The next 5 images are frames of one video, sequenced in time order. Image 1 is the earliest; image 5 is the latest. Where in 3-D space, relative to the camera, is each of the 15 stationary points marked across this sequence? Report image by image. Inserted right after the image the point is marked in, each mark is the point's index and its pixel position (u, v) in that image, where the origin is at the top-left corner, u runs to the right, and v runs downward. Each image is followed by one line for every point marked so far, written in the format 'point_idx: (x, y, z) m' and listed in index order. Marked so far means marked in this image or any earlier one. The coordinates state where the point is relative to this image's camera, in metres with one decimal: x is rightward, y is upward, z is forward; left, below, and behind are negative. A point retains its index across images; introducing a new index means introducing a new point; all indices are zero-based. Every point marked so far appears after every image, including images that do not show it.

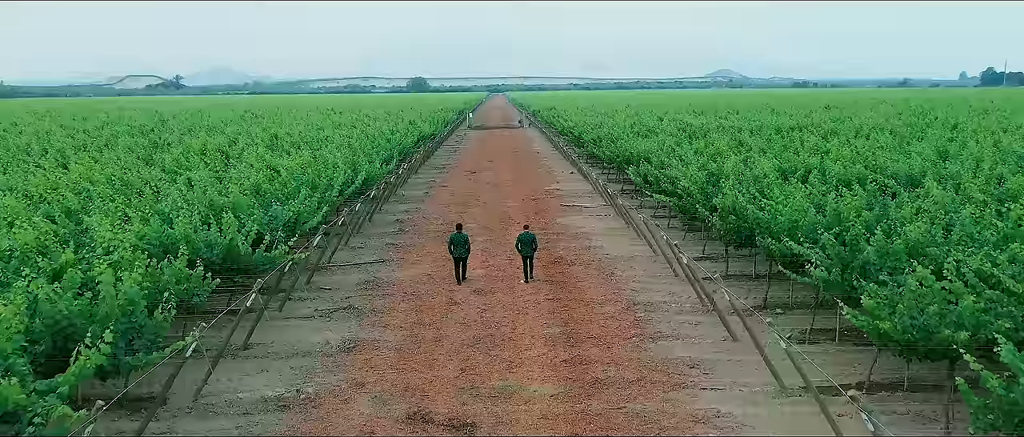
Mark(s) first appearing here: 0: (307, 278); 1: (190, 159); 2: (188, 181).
0: (-3.4, -1.0, +13.8) m
1: (-7.4, +1.4, +19.2) m
2: (-5.7, +0.6, +14.5) m
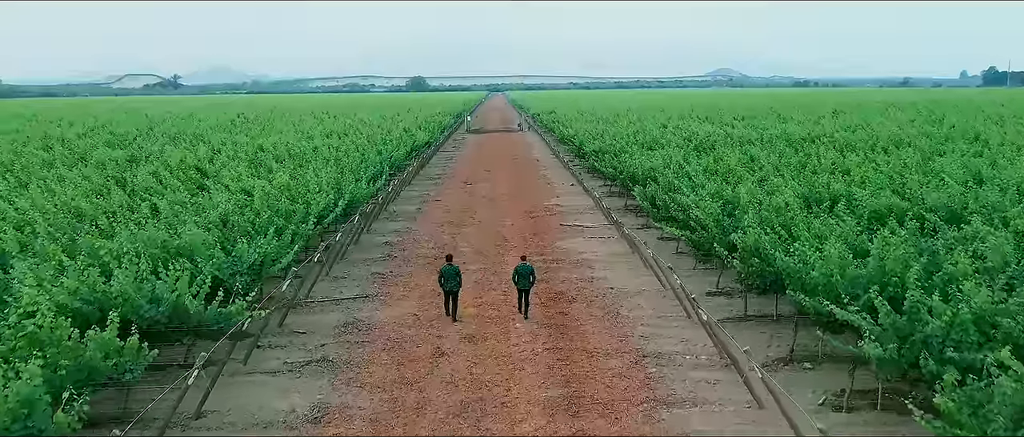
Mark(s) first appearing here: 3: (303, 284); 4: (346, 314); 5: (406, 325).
0: (-3.5, -1.5, +12.4) m
1: (-7.4, +0.8, +17.9) m
2: (-5.7, +0.1, +13.2) m
3: (-3.6, -1.1, +14.5) m
4: (-2.6, -1.5, +13.0) m
5: (-1.5, -1.6, +12.3) m
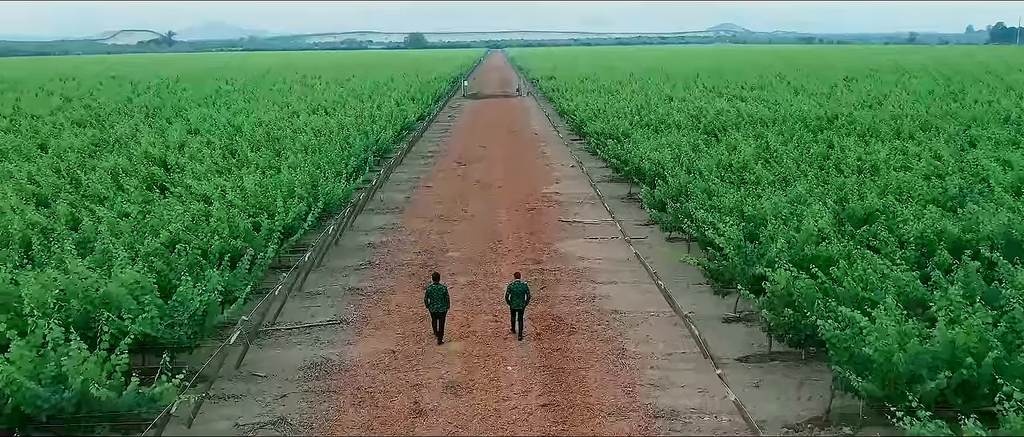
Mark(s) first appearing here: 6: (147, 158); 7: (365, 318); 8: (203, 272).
0: (-3.6, -1.8, +10.9) m
1: (-7.6, +0.8, +16.2) m
2: (-5.9, -0.2, +11.6) m
3: (-3.7, -1.3, +12.9) m
4: (-2.7, -1.8, +11.4) m
5: (-1.7, -1.9, +10.7) m
6: (-8.3, +1.4, +19.0) m
7: (-2.2, -1.5, +12.6) m
8: (-3.8, -0.7, +10.4) m
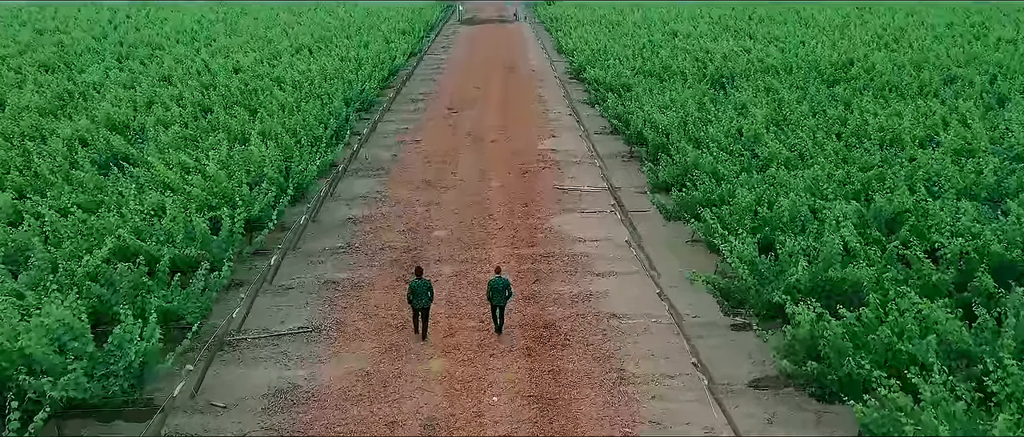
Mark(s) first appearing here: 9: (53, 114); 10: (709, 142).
0: (-3.7, -2.0, +9.8) m
1: (-7.7, +1.2, +14.9) m
2: (-6.0, -0.2, +10.3) m
3: (-3.9, -1.3, +11.8) m
4: (-2.8, -1.8, +10.3) m
5: (-1.8, -2.0, +9.7) m
6: (-8.5, +2.1, +17.5) m
7: (-2.4, -1.5, +11.5) m
8: (-4.0, -0.9, +9.2) m
9: (-10.6, +2.5, +19.3) m
10: (+3.6, +1.4, +15.2) m
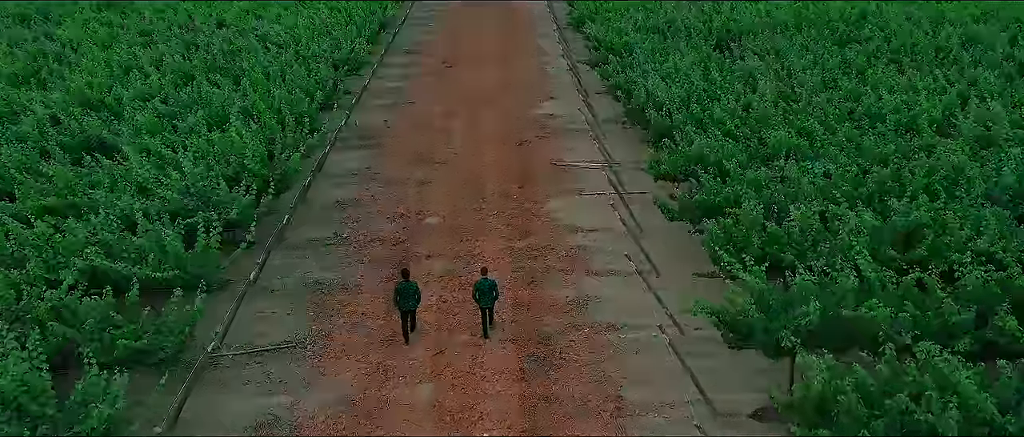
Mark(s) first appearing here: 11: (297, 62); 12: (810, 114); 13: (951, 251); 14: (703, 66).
0: (-3.8, -2.2, +9.4) m
1: (-7.8, +1.4, +14.1) m
2: (-6.1, -0.5, +9.7) m
3: (-4.0, -1.4, +11.3) m
4: (-2.9, -2.1, +9.9) m
5: (-1.9, -2.3, +9.2) m
6: (-8.6, +2.5, +16.7) m
7: (-2.5, -1.6, +11.0) m
8: (-4.1, -1.2, +8.7) m
9: (-10.7, +3.0, +18.4) m
10: (+3.5, +1.6, +14.4) m
11: (-5.0, +3.7, +19.5) m
12: (+5.2, +1.8, +14.5) m
13: (+5.0, -0.3, +9.6) m
14: (+4.3, +3.4, +18.5) m
